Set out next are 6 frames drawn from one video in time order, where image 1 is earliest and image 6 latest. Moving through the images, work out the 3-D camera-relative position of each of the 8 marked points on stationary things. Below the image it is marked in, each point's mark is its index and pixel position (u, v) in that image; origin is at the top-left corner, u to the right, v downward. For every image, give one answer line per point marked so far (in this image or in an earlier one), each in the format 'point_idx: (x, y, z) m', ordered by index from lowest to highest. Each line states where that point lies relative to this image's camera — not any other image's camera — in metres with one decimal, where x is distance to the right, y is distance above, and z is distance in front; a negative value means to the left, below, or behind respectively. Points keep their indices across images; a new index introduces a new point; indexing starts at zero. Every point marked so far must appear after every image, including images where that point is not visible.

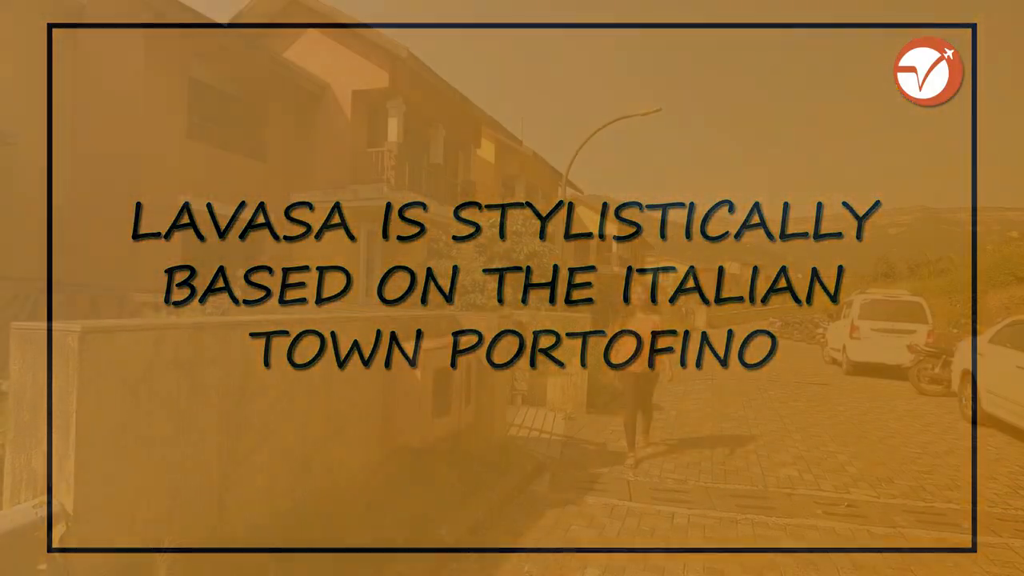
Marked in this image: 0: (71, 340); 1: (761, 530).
0: (-1.6, -0.2, +2.0) m
1: (+1.8, -1.8, +4.0) m
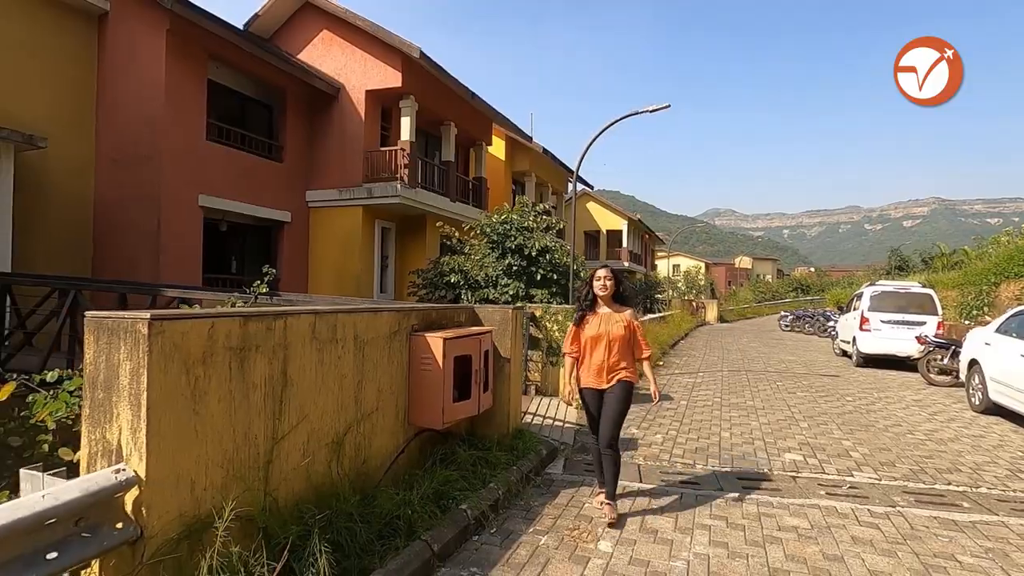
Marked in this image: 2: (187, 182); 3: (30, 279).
0: (-1.6, -0.2, +2.3) m
1: (+2.0, -1.7, +4.3) m
2: (-6.9, +2.3, +11.5) m
3: (-6.5, +0.1, +7.2) m
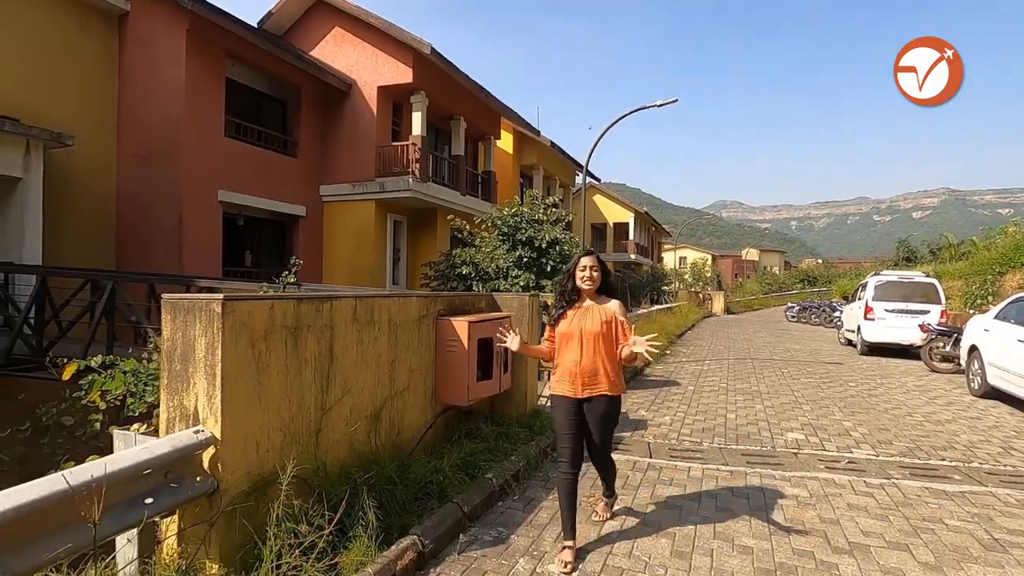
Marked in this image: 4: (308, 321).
0: (-1.4, -0.1, +2.6) m
1: (+2.1, -1.6, +4.6) m
2: (-6.7, +2.4, +11.8) m
3: (-6.3, +0.2, +7.6) m
4: (-1.2, -0.2, +3.1) m
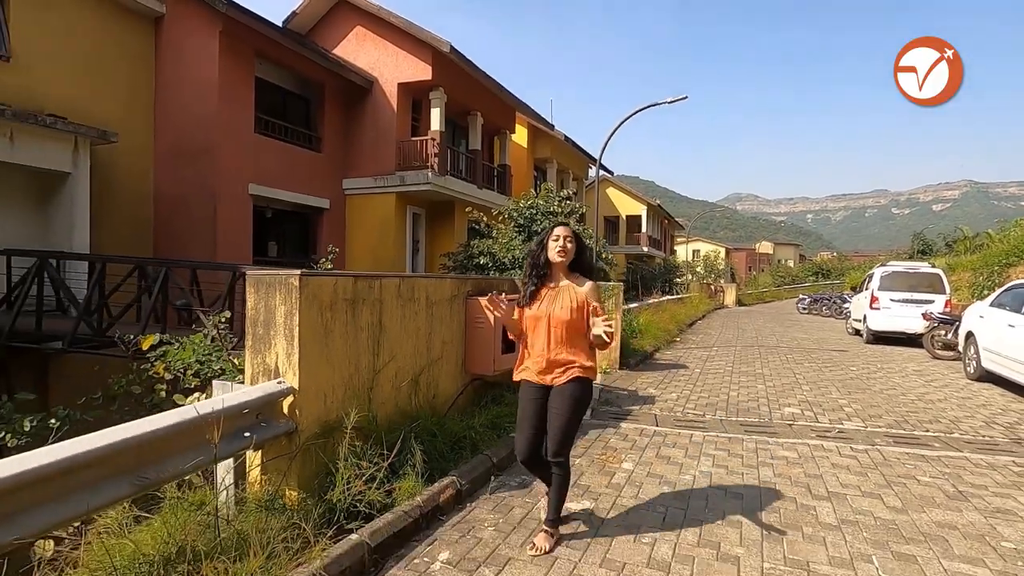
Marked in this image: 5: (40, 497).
0: (-1.3, 0.0, +3.2) m
1: (+2.3, -1.5, +5.1) m
2: (-6.3, +2.7, +12.5) m
3: (-6.0, +0.4, +8.2) m
4: (-1.0, 0.0, +3.7) m
5: (-1.8, -0.8, +2.1) m
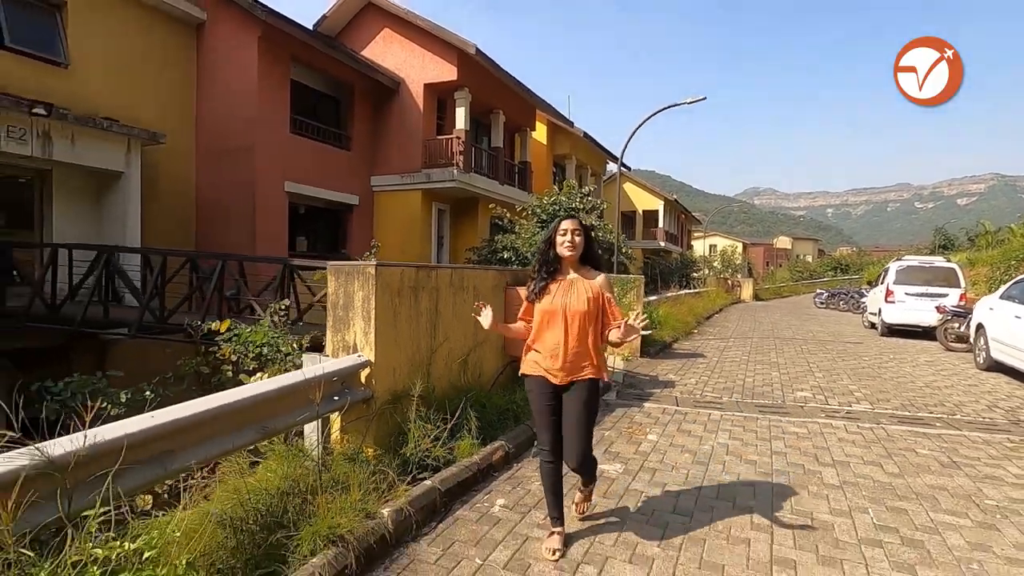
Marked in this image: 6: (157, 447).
0: (-1.0, +0.1, +3.7) m
1: (+2.7, -1.4, +5.5) m
2: (-5.8, +2.9, +13.1) m
3: (-5.6, +0.6, +8.9) m
4: (-0.7, 0.0, +4.2) m
5: (-1.5, -0.7, +2.6) m
6: (-1.6, -0.7, +2.4) m
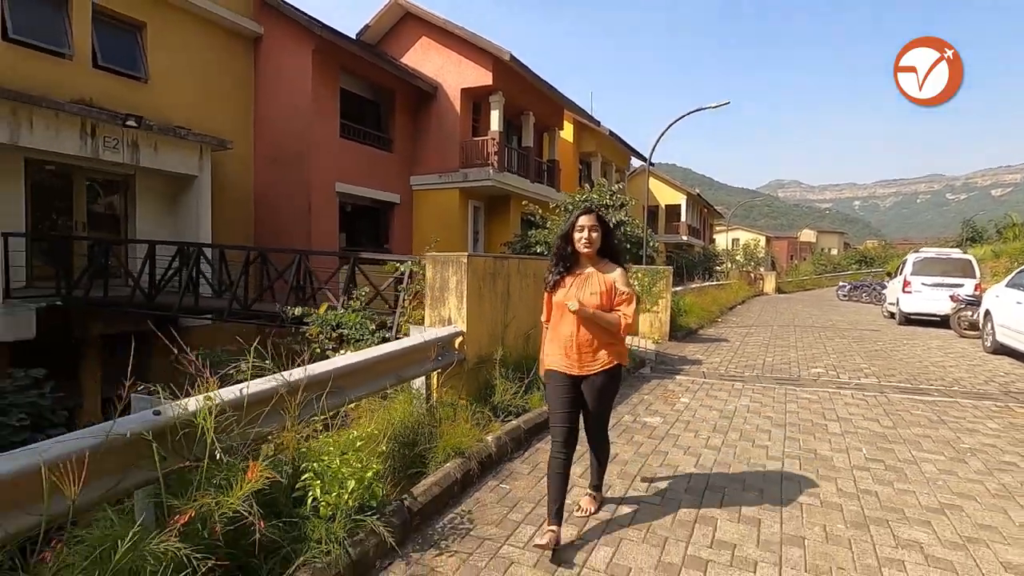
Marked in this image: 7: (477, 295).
0: (-0.4, +0.3, +4.7) m
1: (+3.3, -1.2, +6.4) m
2: (-4.9, +3.1, +14.3) m
3: (-4.8, +0.8, +10.1) m
4: (-0.1, +0.2, +5.2) m
5: (-1.0, -0.6, +3.7) m
6: (-1.1, -0.6, +3.4) m
7: (-0.3, -0.1, +4.9) m
